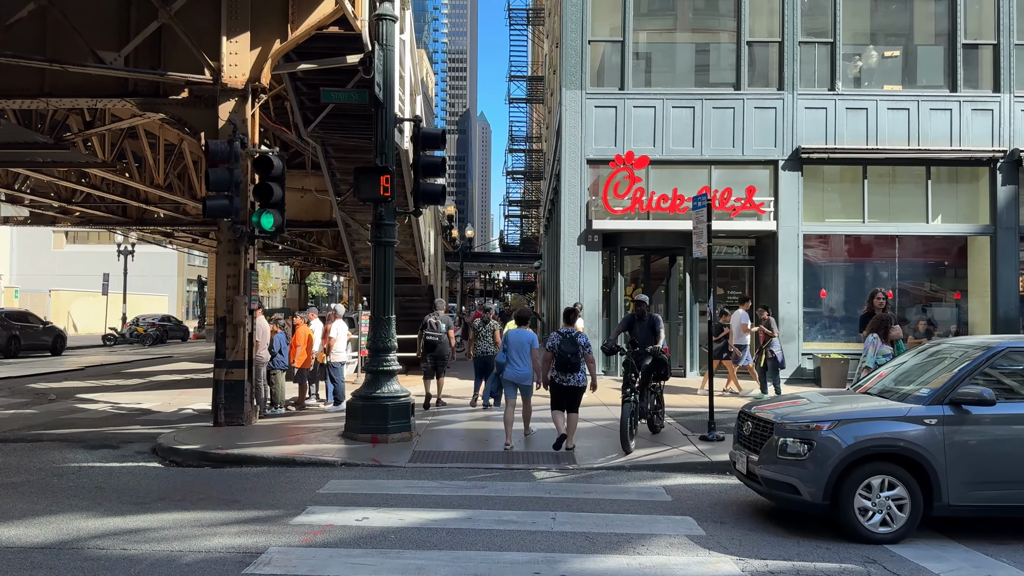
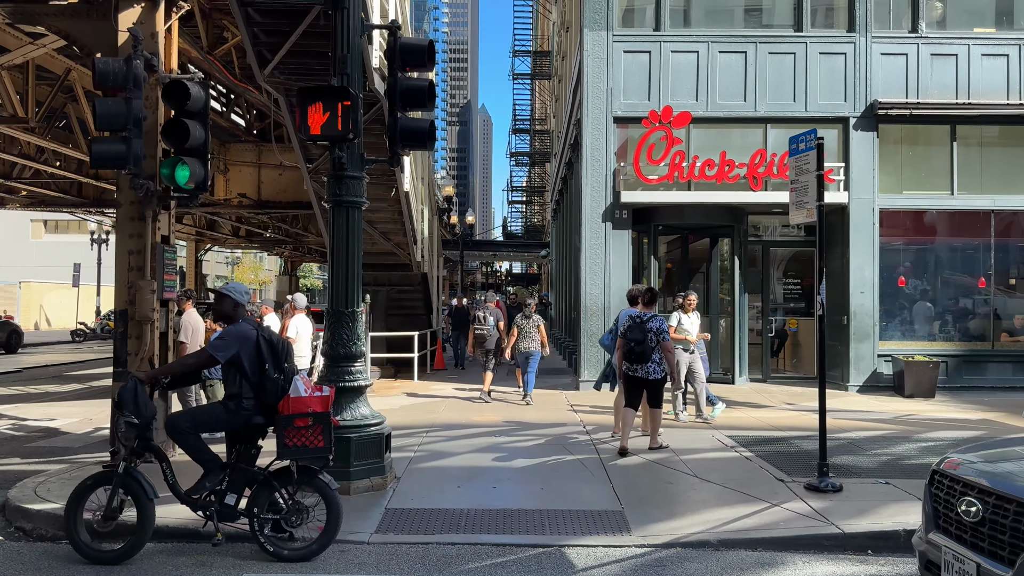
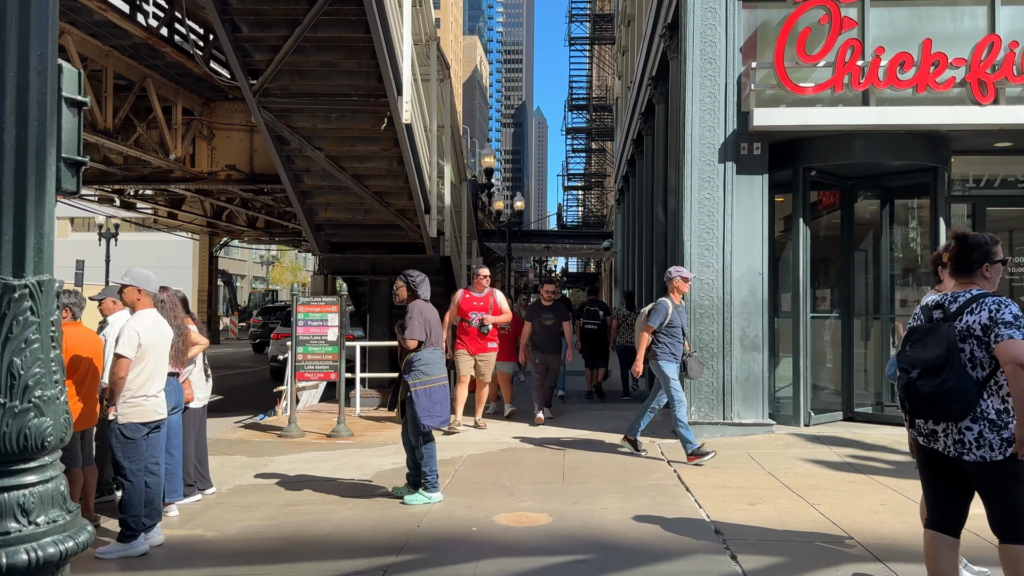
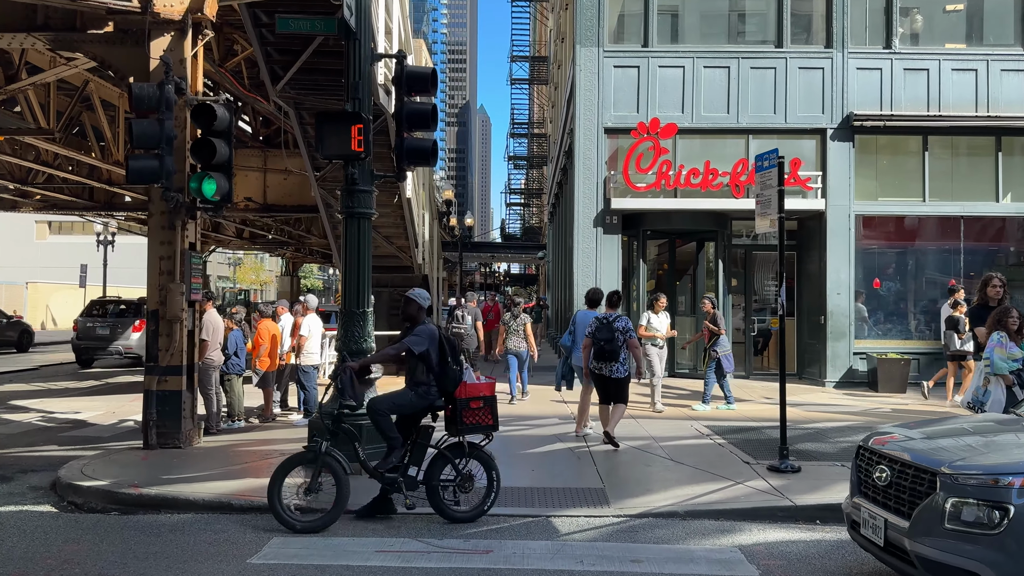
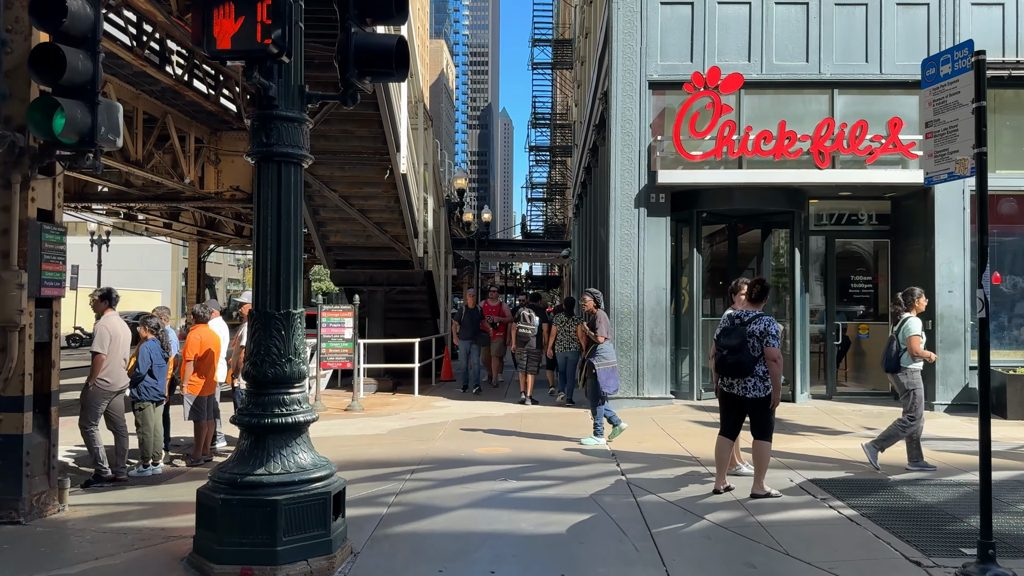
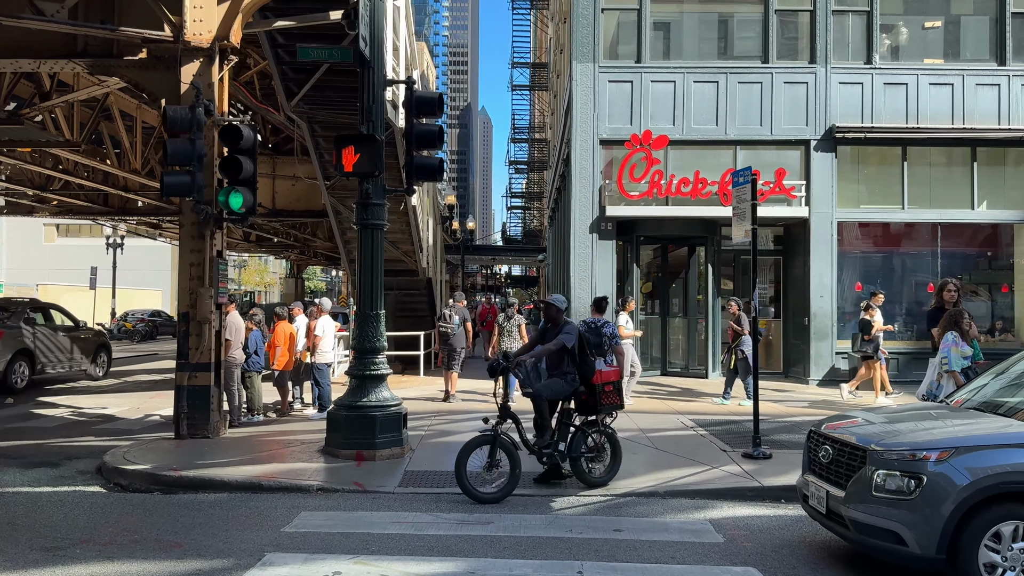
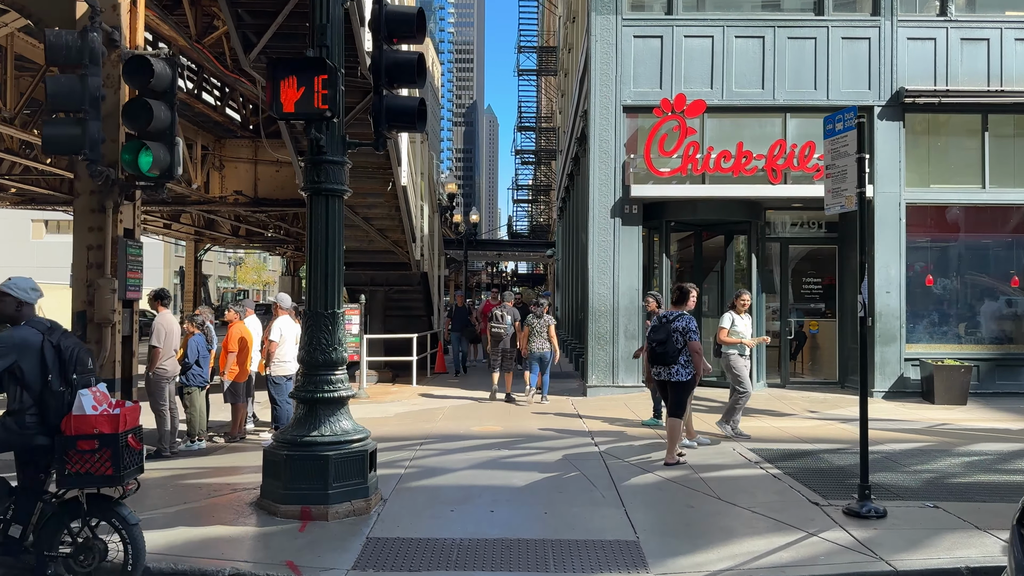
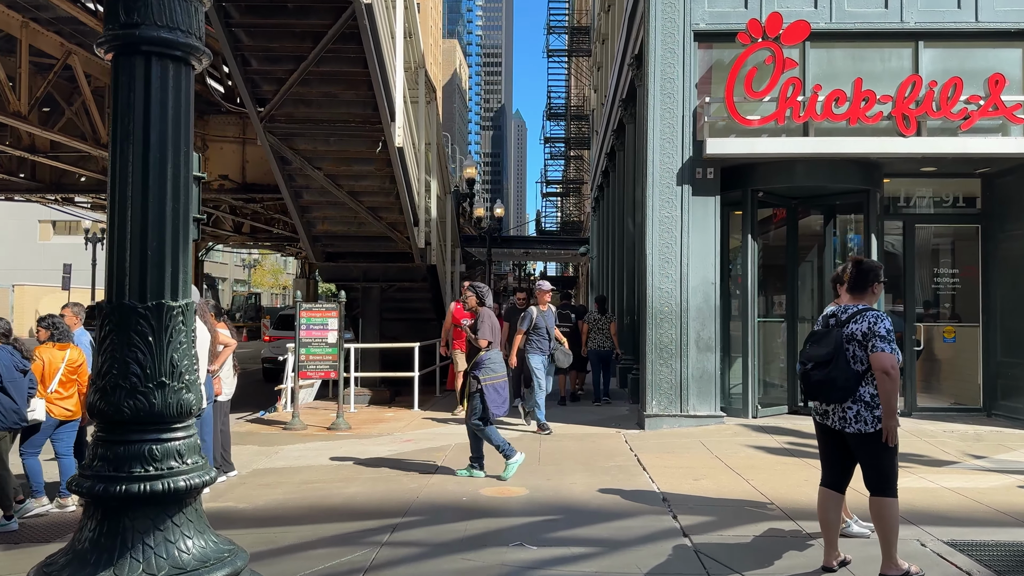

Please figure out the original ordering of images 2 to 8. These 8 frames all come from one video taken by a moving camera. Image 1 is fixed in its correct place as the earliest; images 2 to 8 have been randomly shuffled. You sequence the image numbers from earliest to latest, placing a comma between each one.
6, 4, 2, 7, 5, 8, 3
